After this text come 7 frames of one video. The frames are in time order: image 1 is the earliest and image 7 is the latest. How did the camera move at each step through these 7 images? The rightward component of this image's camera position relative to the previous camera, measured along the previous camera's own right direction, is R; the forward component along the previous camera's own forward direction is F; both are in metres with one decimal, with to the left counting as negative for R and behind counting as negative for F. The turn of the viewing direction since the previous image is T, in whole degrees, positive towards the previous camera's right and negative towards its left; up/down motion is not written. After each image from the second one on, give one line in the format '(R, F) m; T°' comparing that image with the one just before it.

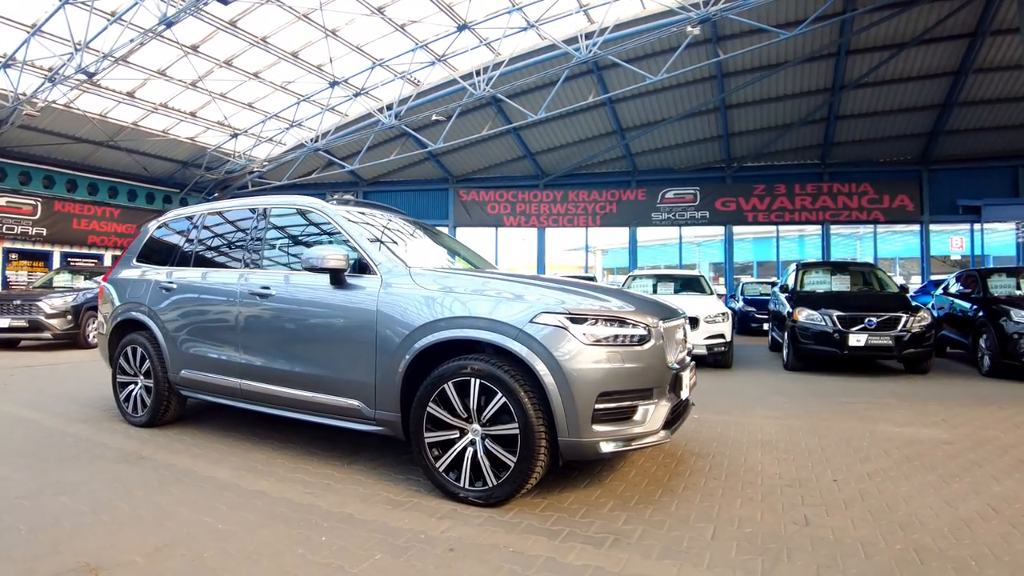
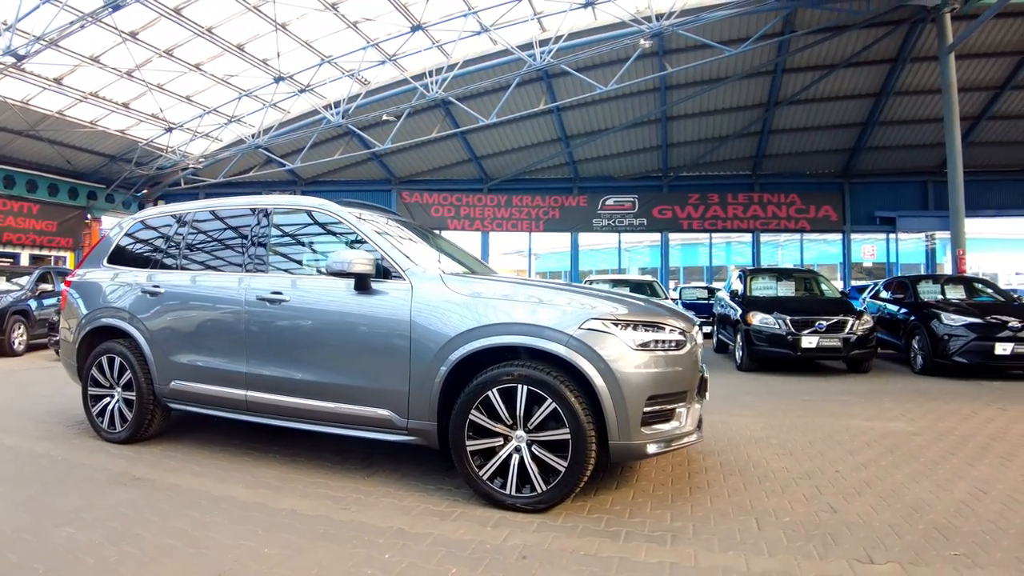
(-0.6, 0.0) m; +7°
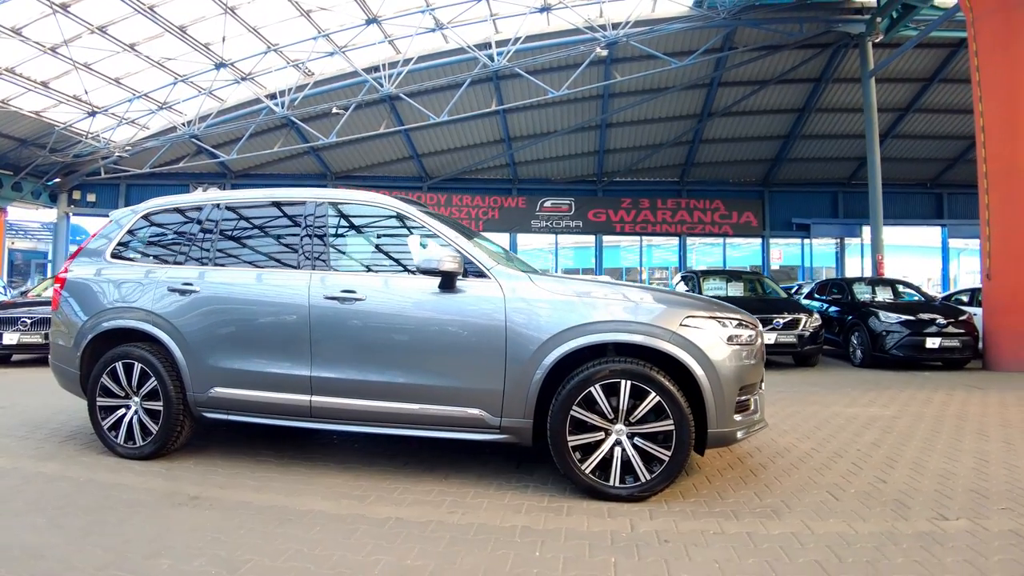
(-1.1, 0.0) m; +9°
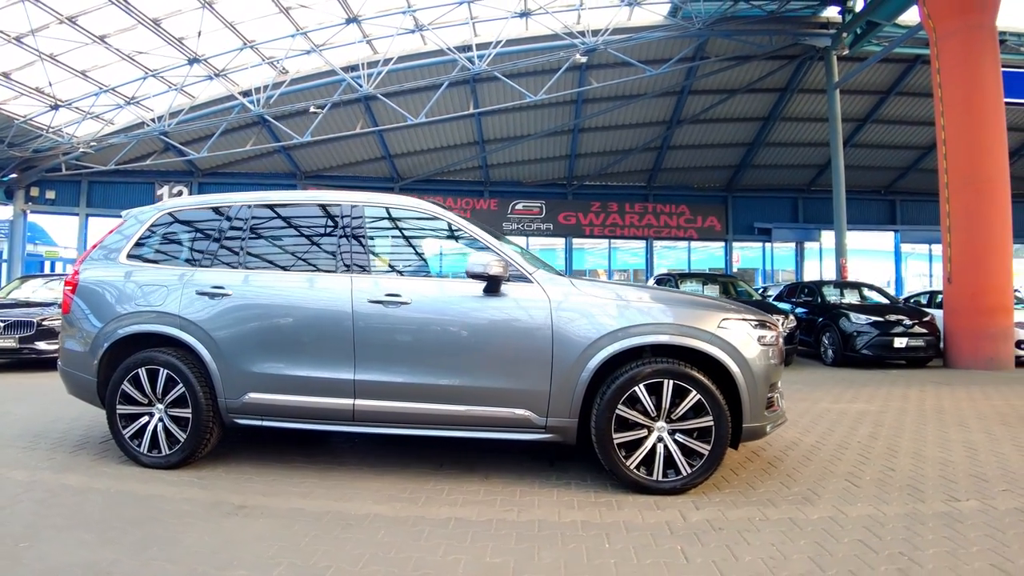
(-0.5, -0.1) m; +4°
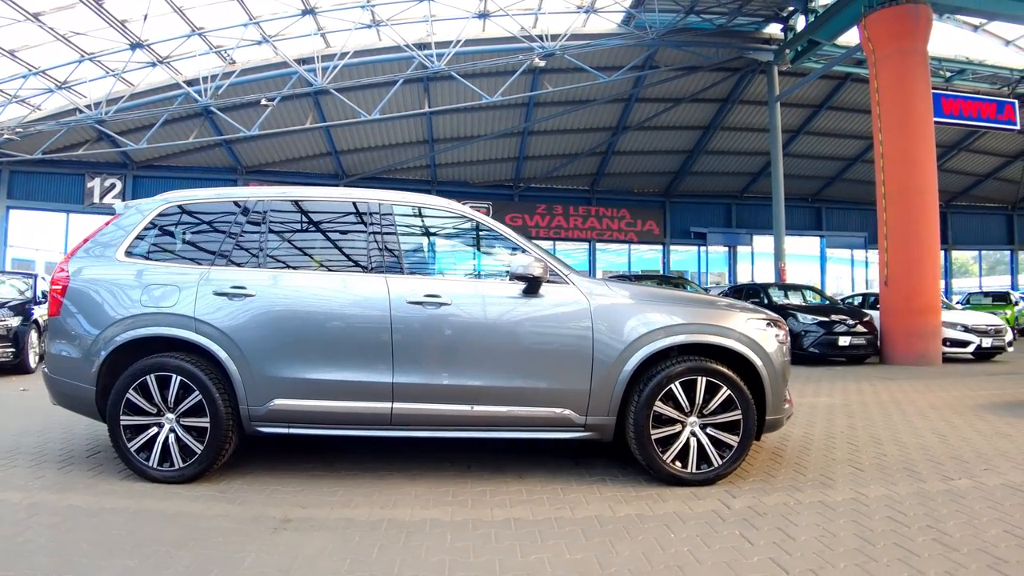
(-0.7, 0.0) m; +7°
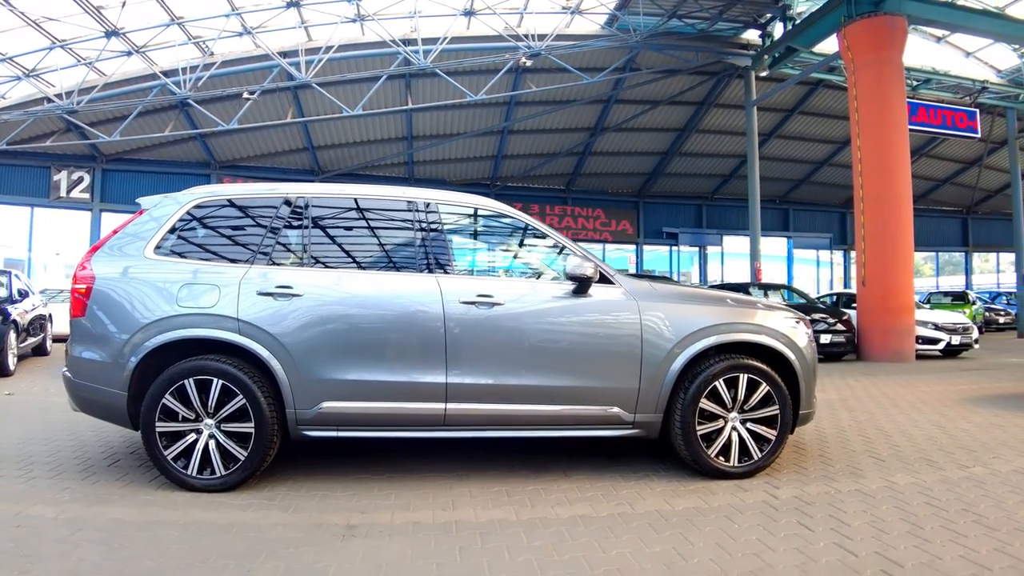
(-0.5, 0.0) m; +4°
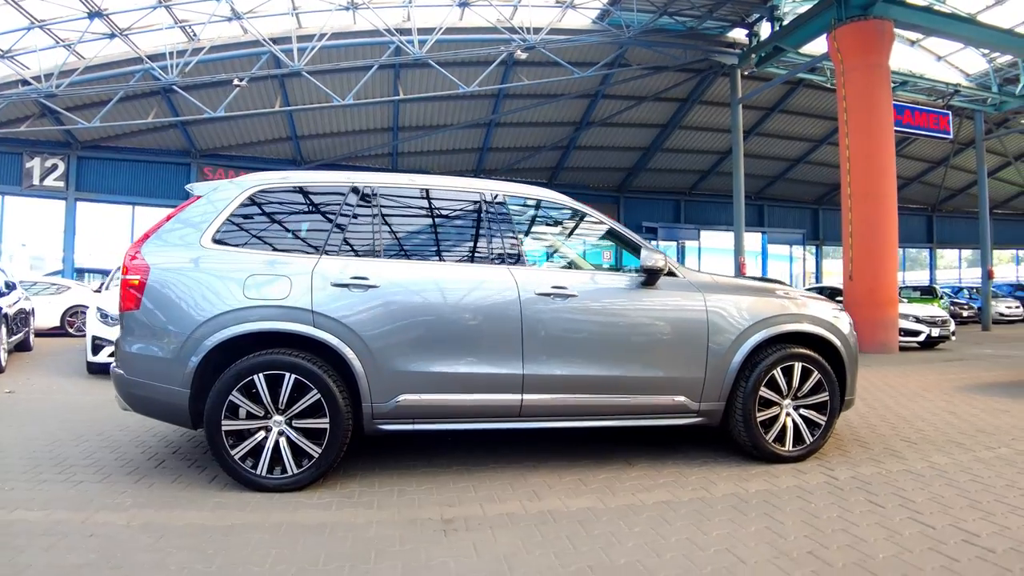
(-0.7, 0.0) m; +3°
